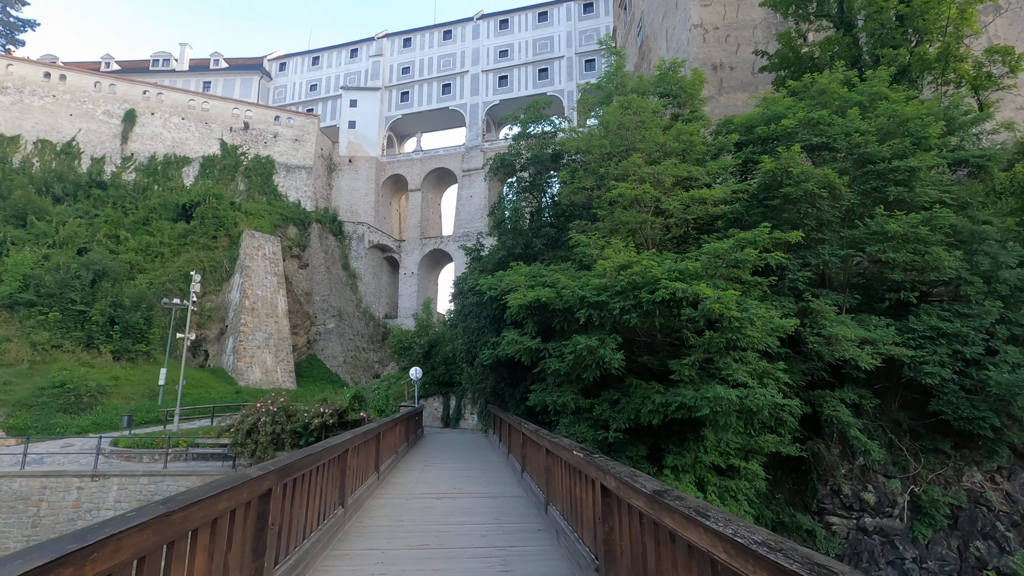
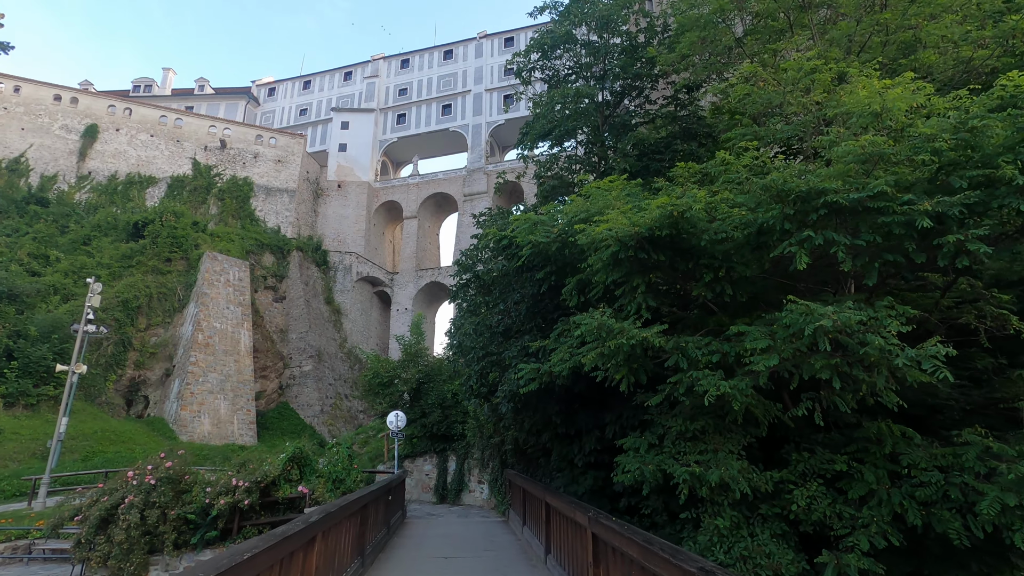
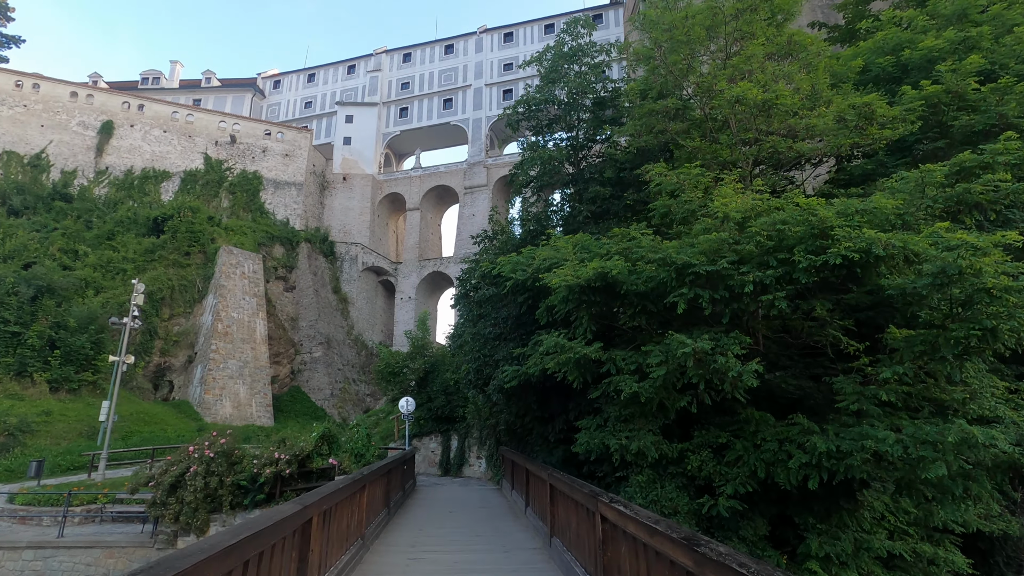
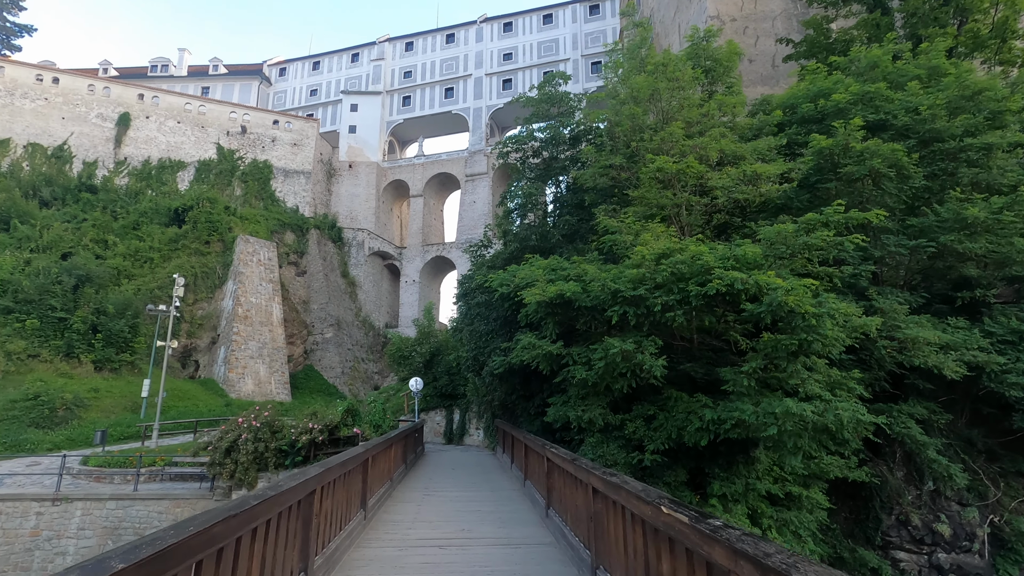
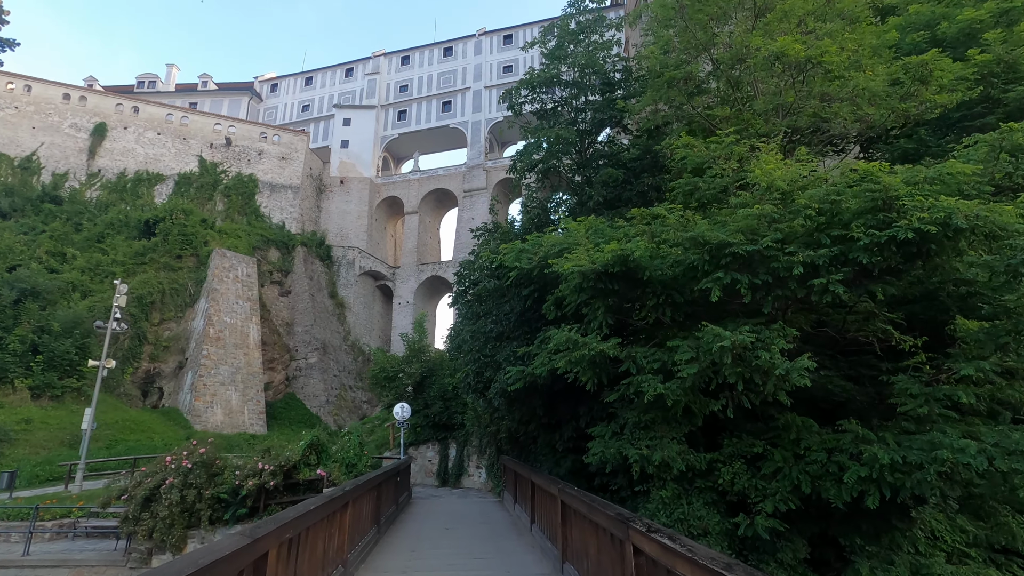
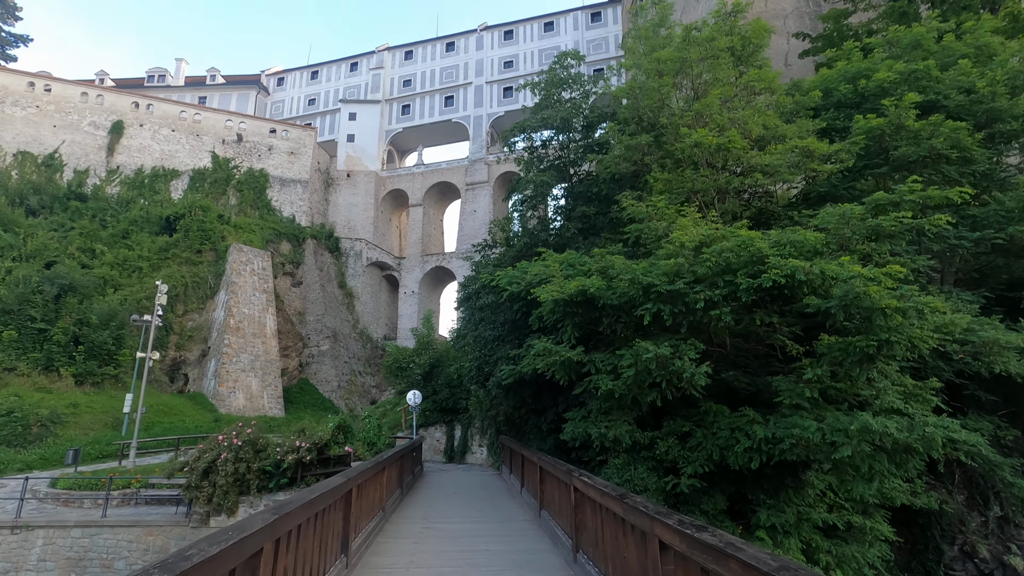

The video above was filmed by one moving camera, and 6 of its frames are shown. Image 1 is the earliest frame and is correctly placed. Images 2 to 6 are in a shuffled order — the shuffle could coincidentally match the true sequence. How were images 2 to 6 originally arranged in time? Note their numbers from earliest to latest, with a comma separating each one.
4, 6, 3, 5, 2
